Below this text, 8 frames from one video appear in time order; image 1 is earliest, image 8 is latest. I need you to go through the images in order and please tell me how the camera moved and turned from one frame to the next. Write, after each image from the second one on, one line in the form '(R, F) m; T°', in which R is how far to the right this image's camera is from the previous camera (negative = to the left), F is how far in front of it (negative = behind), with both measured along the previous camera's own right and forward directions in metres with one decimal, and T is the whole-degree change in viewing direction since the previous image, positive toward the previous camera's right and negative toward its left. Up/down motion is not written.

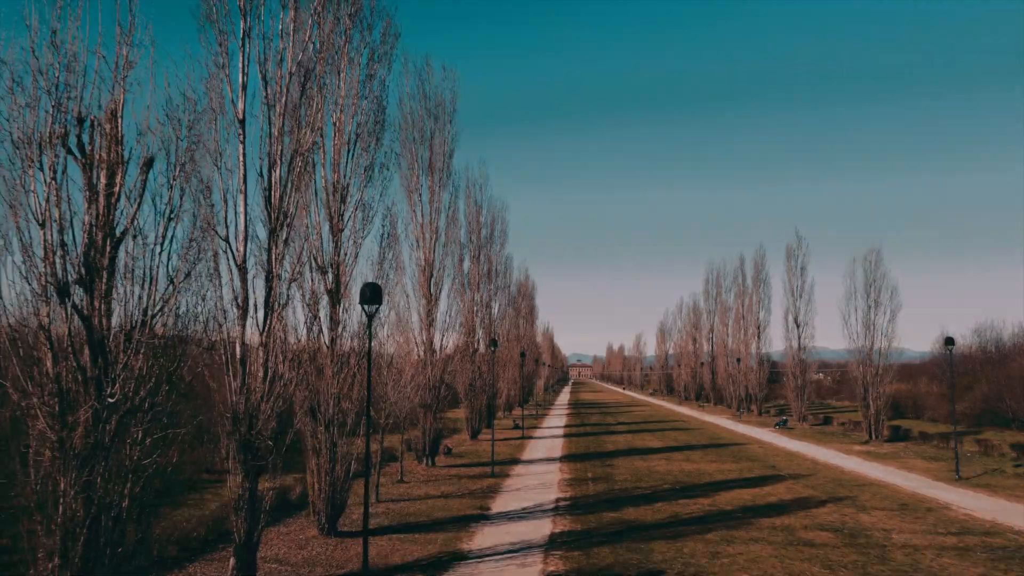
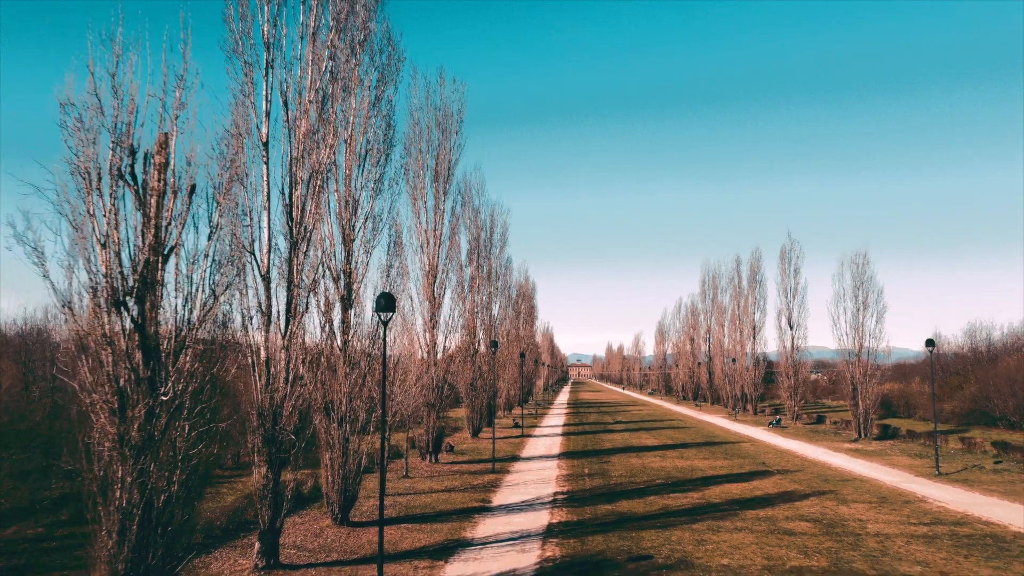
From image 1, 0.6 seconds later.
(0.0, -0.7) m; 0°
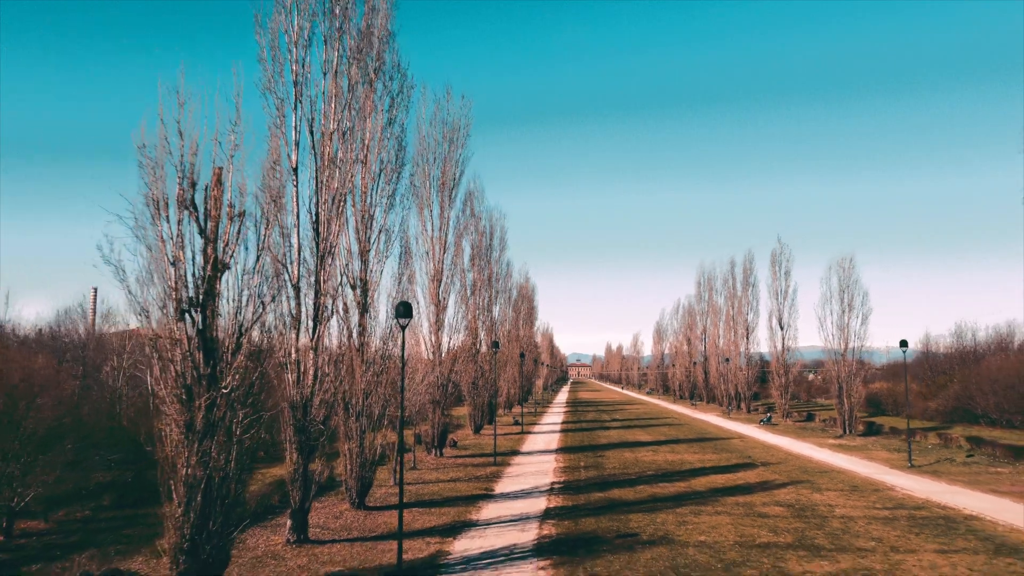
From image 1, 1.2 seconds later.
(0.0, -1.1) m; 0°
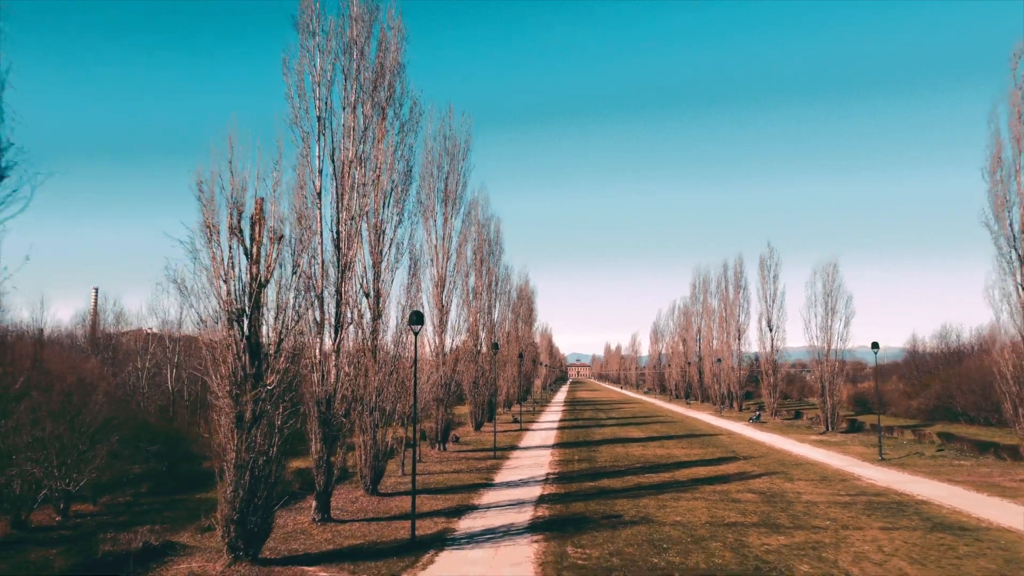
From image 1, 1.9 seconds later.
(0.0, -1.3) m; 0°
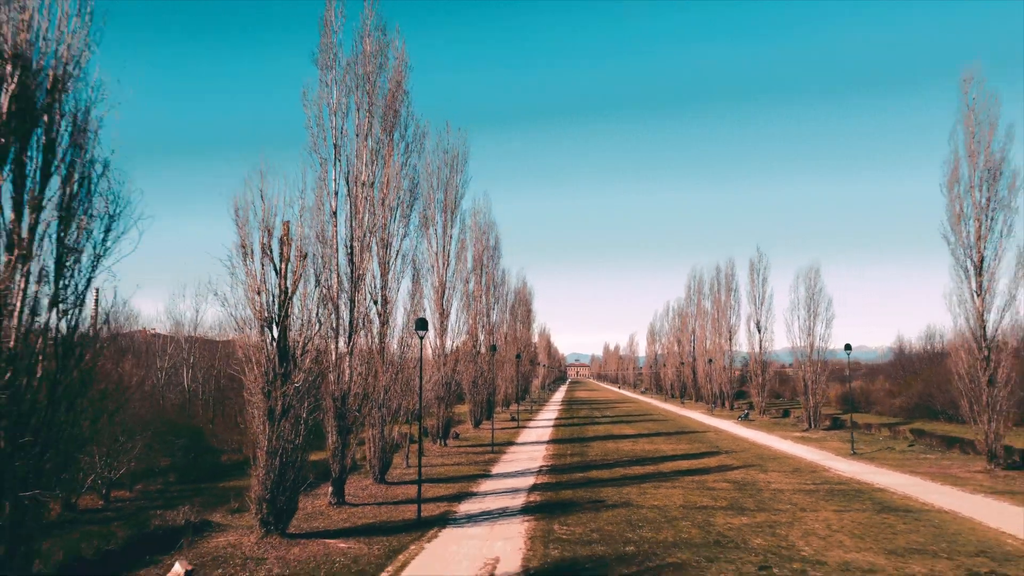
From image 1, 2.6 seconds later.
(+0.1, -1.3) m; 0°
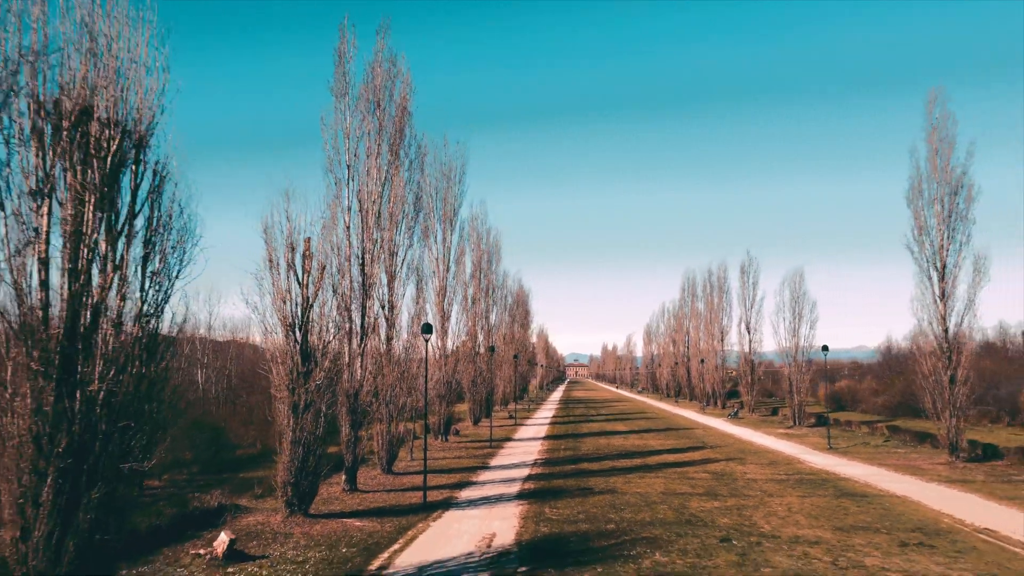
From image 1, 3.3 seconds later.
(+0.1, -1.3) m; 0°
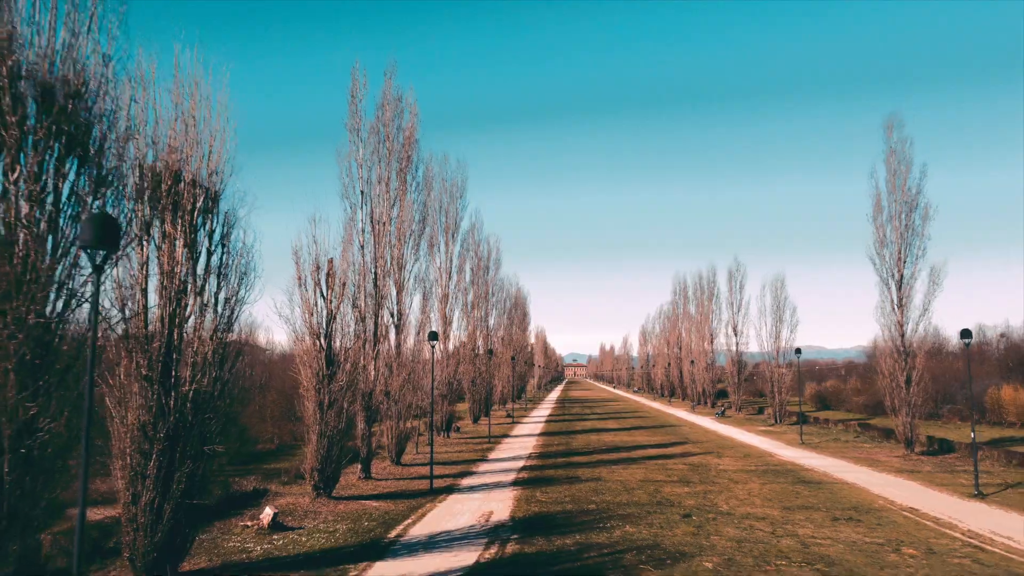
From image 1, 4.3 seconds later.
(+0.1, -1.7) m; 0°
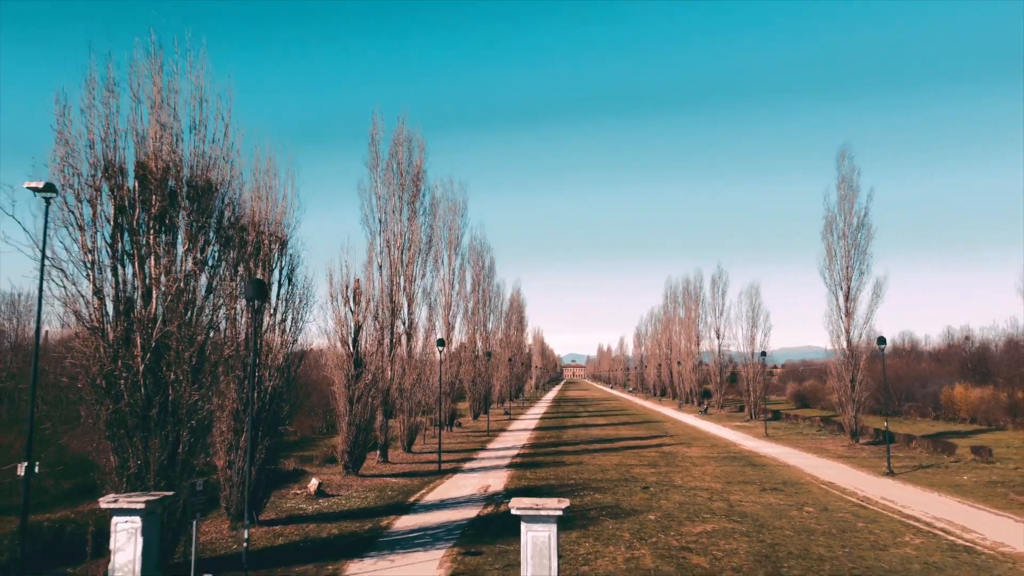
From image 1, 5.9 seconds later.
(+0.2, -2.8) m; 0°
